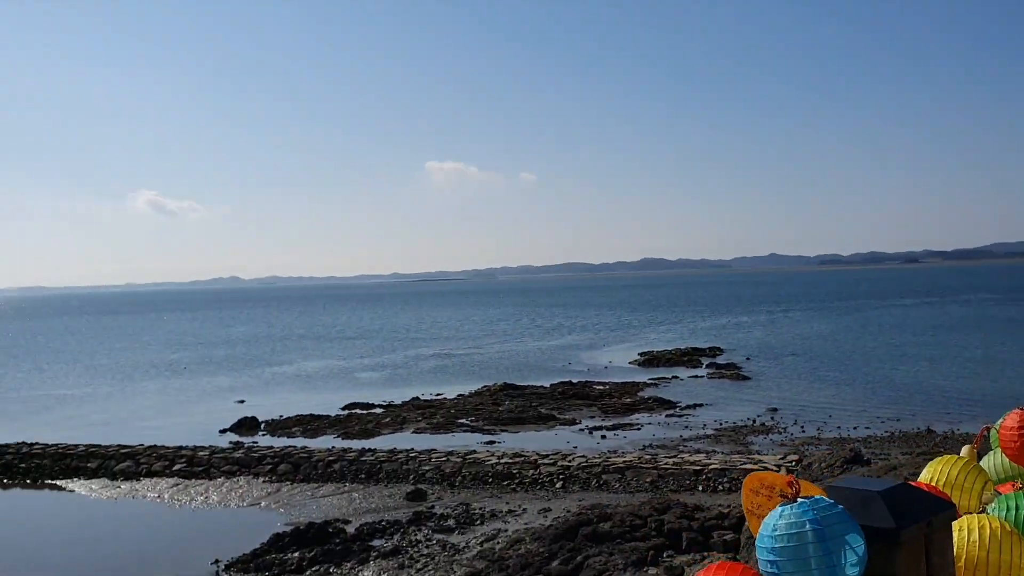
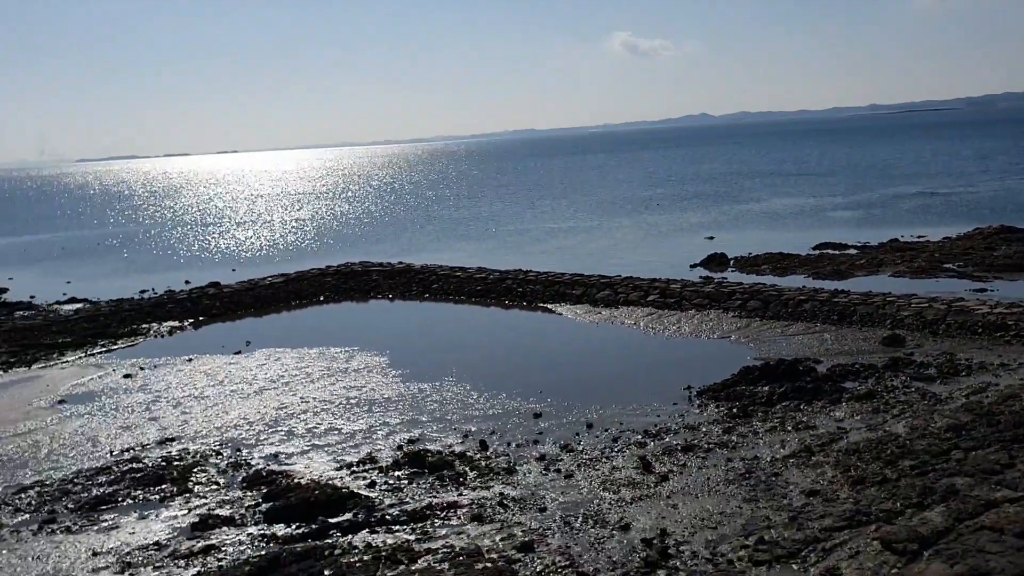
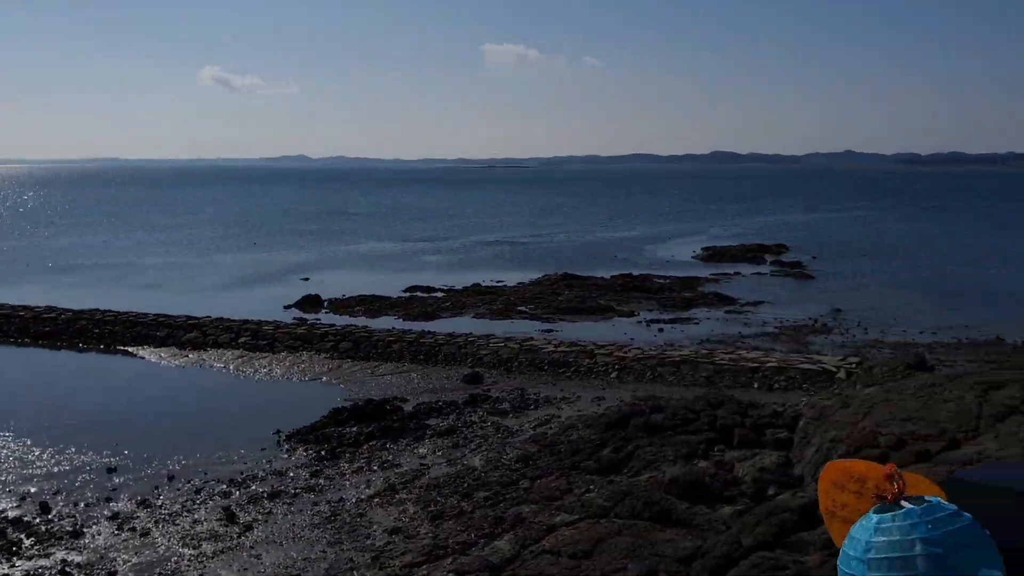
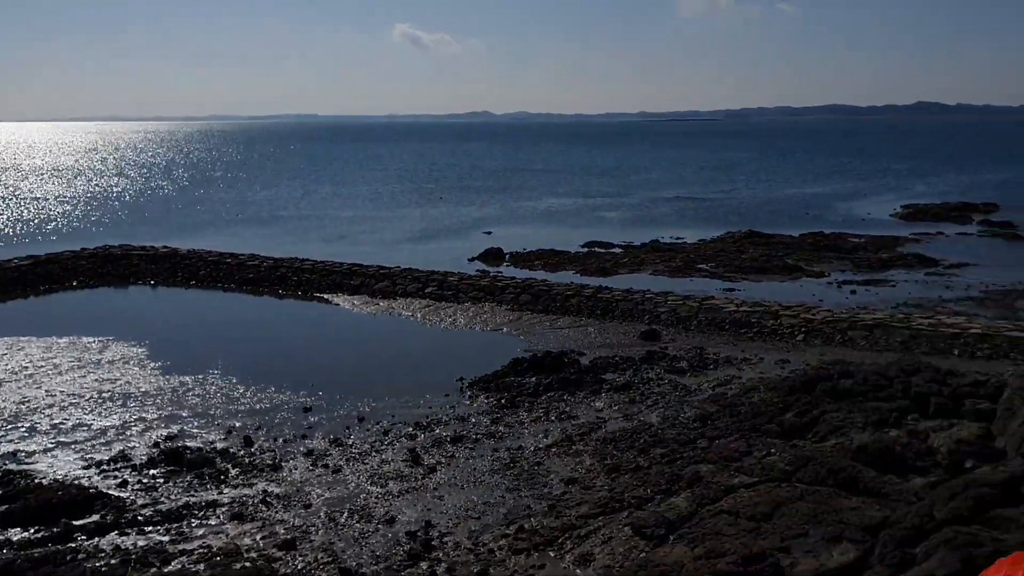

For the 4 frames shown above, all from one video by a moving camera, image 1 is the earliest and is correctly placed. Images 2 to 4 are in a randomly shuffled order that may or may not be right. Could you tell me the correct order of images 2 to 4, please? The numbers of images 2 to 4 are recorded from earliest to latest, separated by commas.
2, 4, 3
